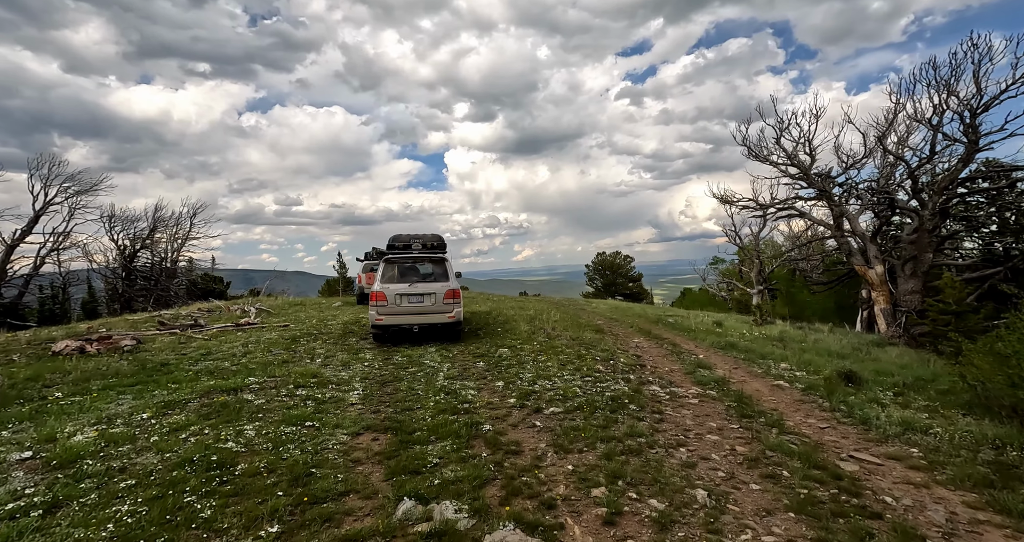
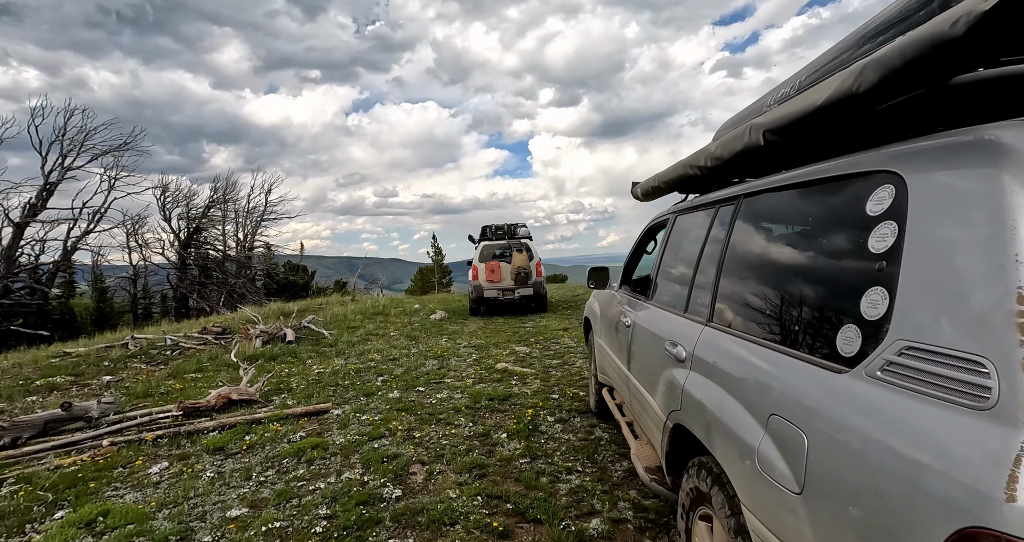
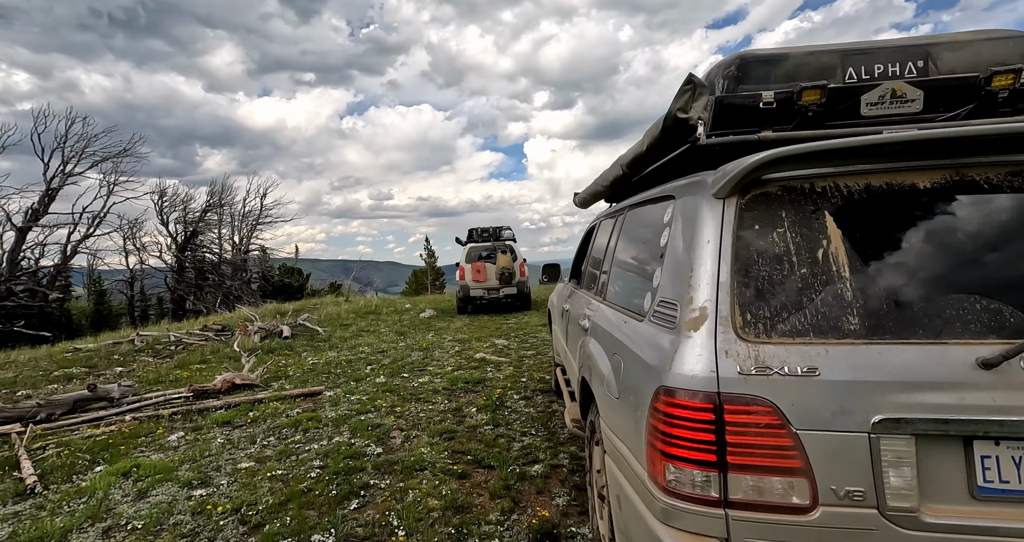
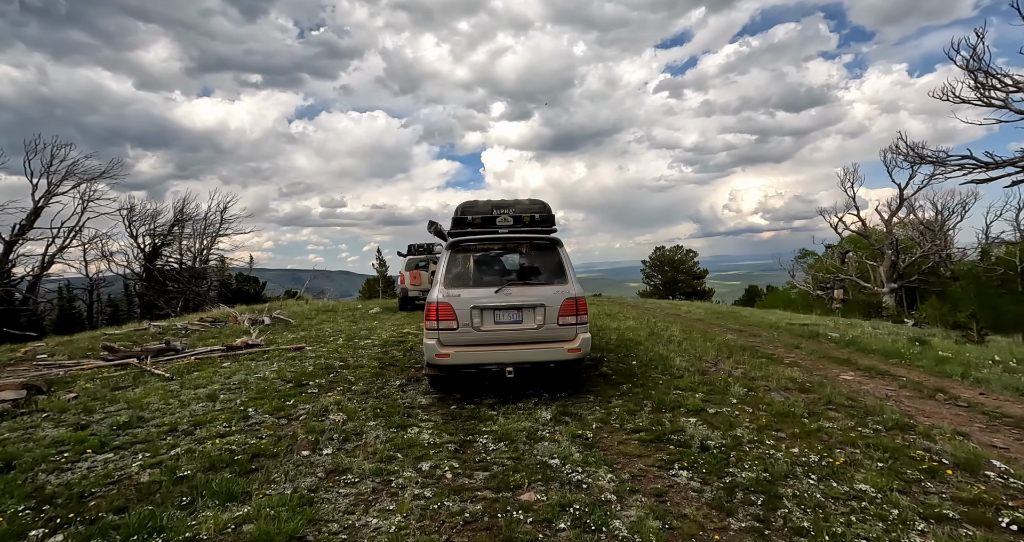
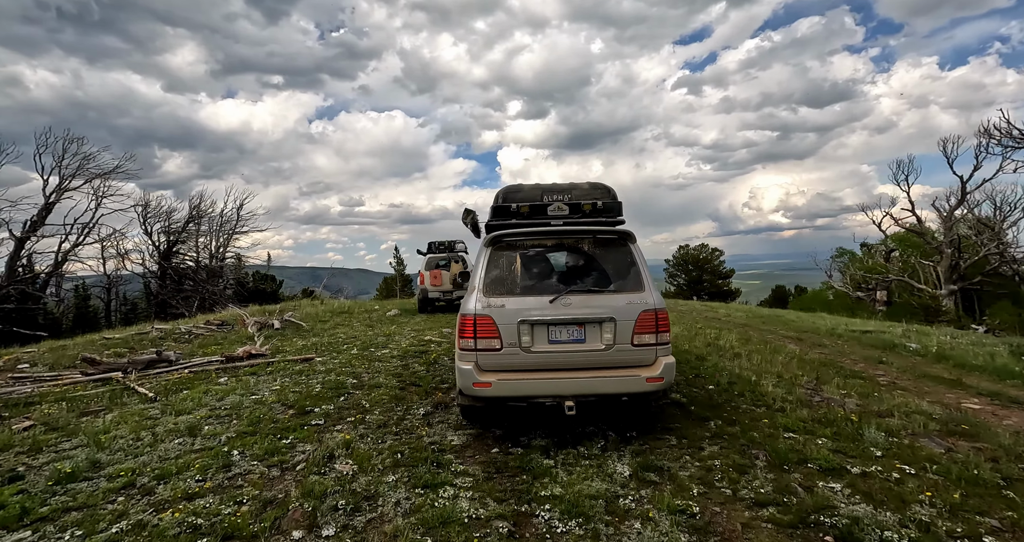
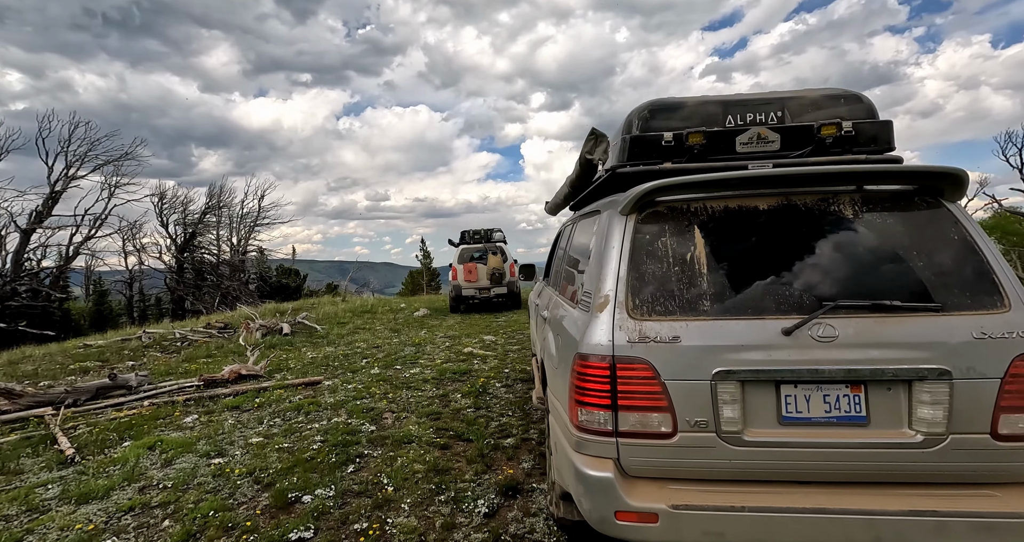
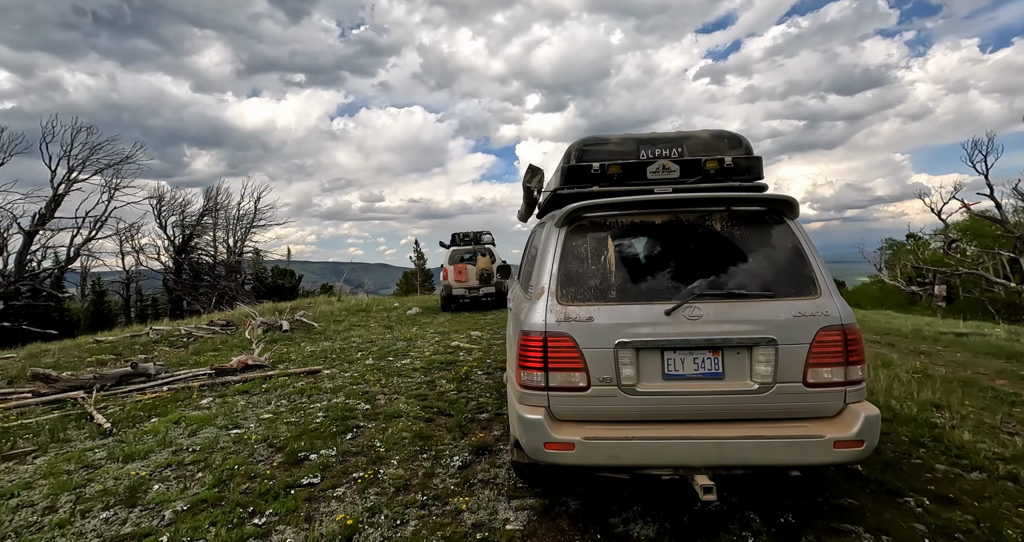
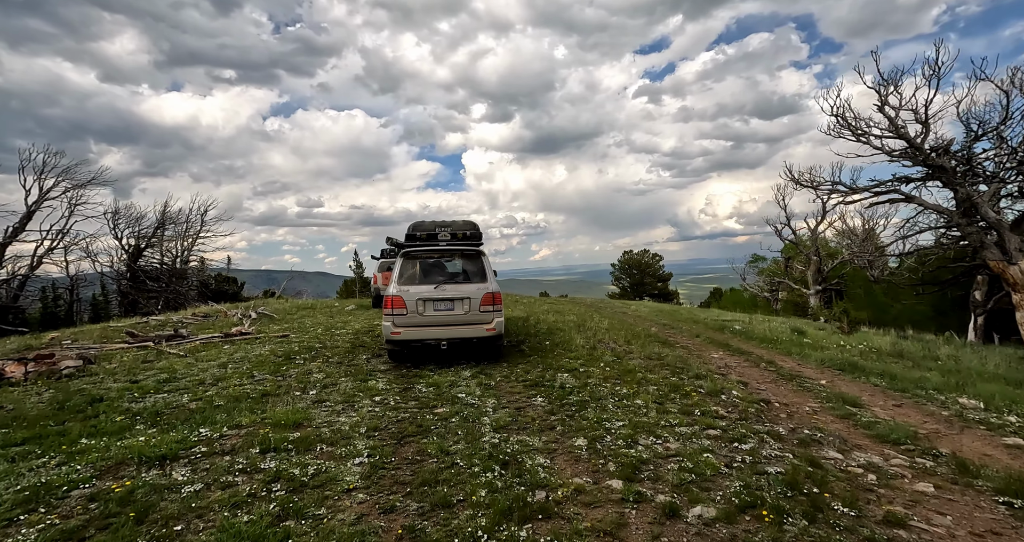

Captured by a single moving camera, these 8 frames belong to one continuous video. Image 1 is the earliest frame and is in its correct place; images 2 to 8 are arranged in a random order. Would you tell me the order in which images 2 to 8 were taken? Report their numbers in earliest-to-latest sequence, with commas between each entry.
8, 4, 5, 7, 6, 3, 2
